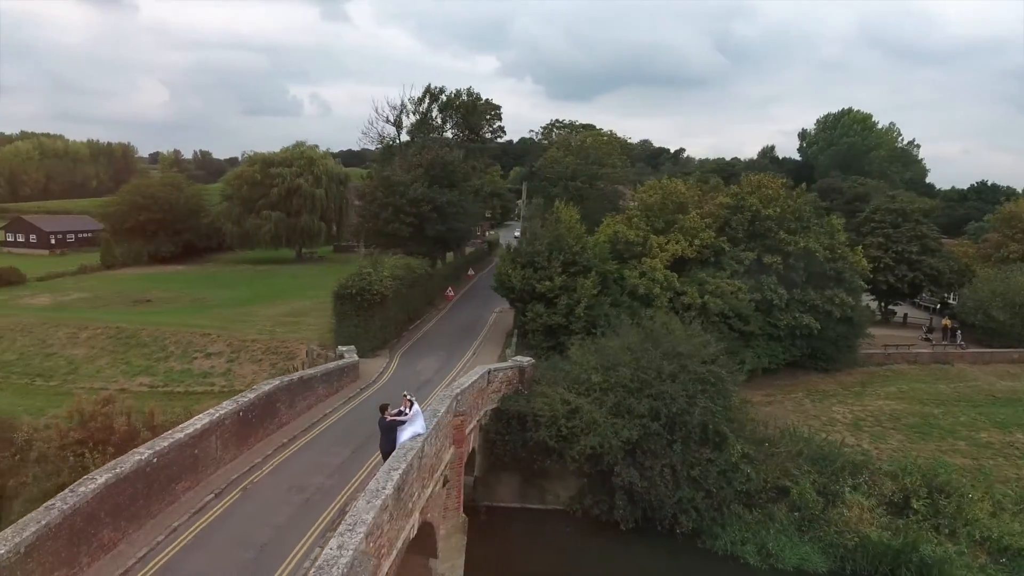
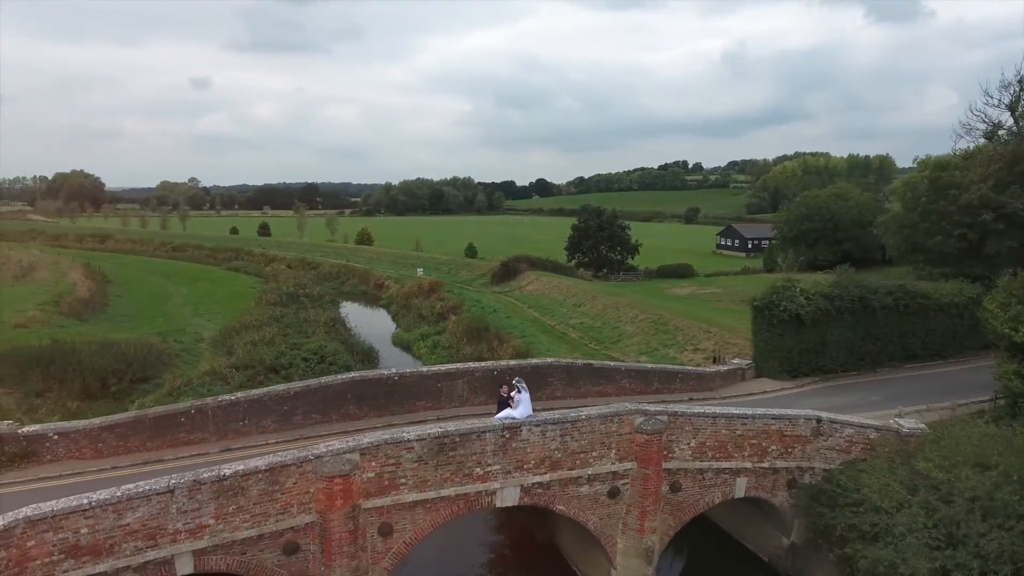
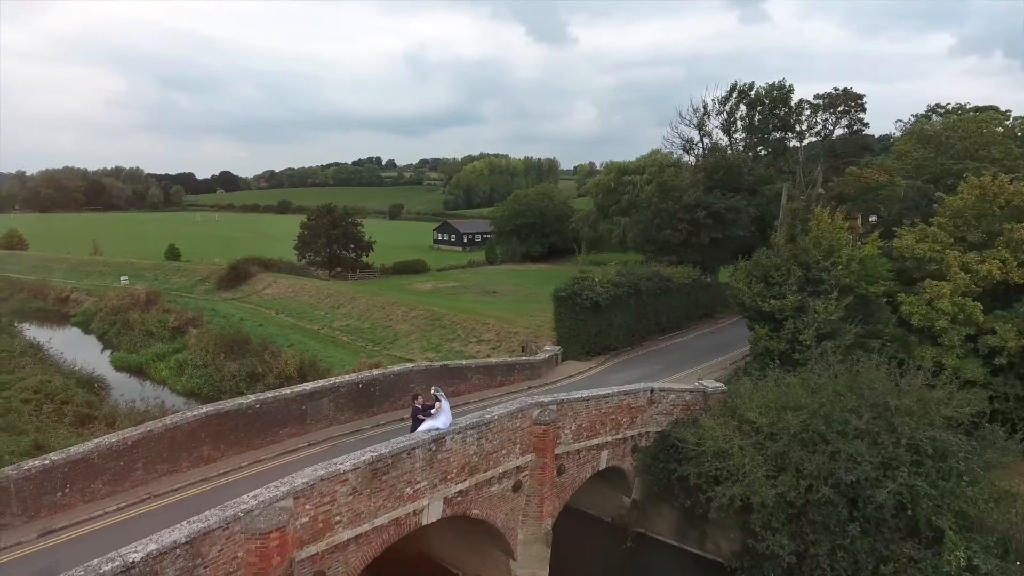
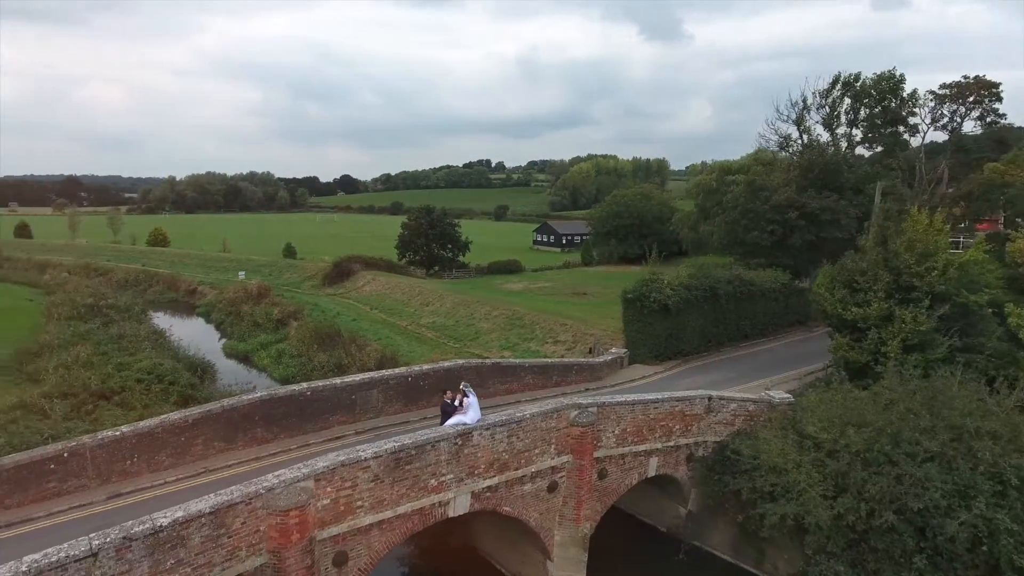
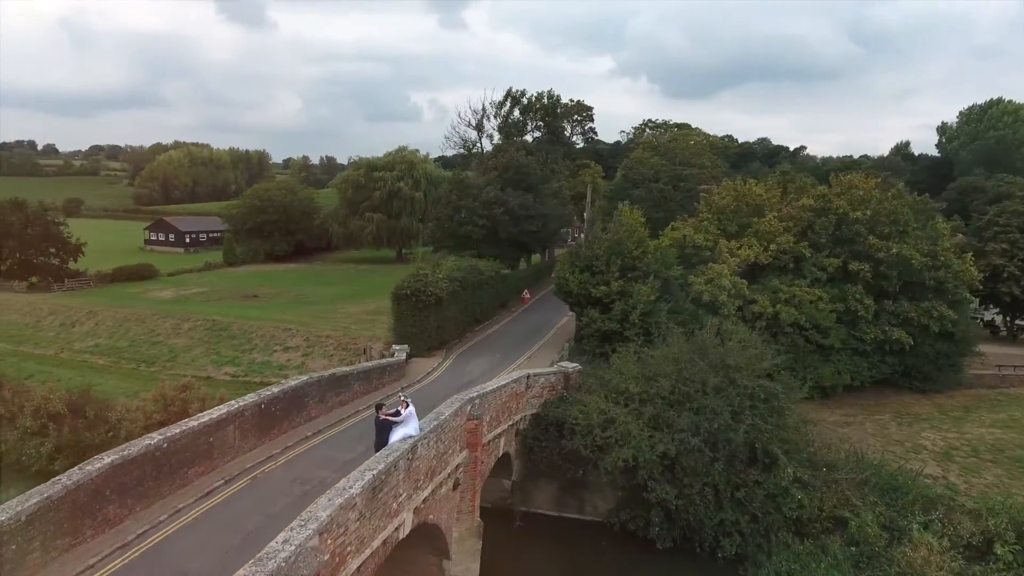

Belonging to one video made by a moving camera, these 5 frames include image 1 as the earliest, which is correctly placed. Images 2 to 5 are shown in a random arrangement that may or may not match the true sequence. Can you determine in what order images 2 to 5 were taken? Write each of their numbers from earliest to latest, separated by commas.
5, 3, 4, 2
